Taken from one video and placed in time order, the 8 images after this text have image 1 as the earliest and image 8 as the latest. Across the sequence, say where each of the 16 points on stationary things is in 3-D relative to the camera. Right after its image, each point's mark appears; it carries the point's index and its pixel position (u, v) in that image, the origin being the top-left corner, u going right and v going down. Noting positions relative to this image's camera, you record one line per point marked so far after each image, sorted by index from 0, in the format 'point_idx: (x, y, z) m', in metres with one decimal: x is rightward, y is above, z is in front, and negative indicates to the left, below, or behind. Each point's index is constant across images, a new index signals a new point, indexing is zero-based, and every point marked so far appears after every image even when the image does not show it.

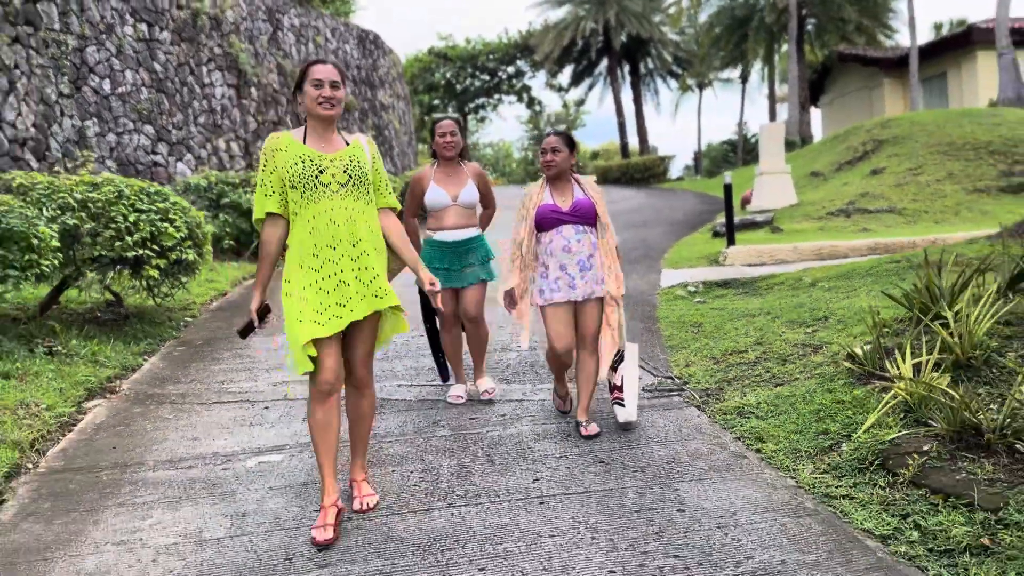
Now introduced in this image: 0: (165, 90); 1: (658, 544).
0: (-4.2, +2.4, +10.4) m
1: (+0.5, -0.8, +2.7) m
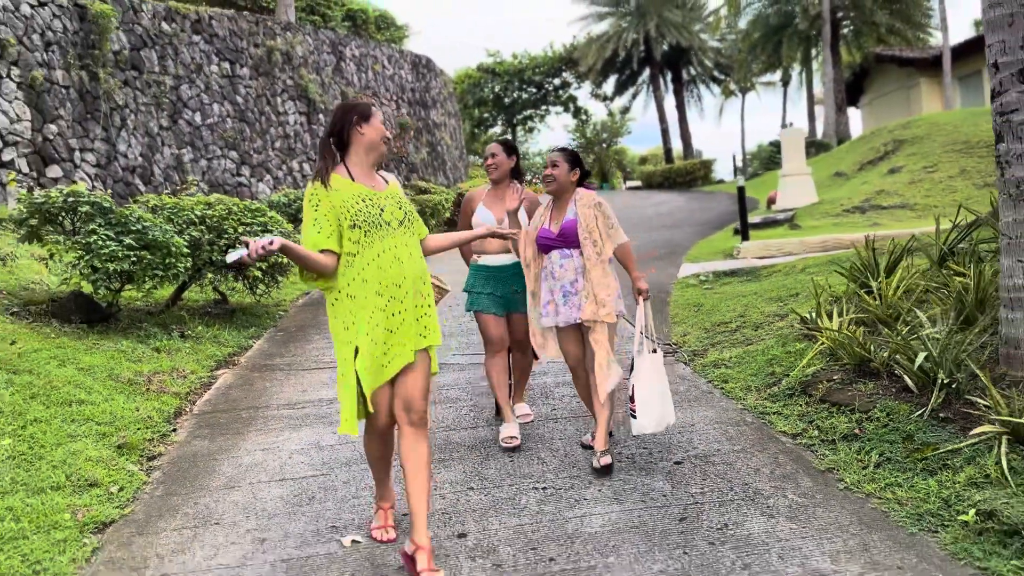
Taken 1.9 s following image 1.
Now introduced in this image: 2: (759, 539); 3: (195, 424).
0: (-3.7, +2.3, +11.9) m
1: (+0.5, -0.7, +3.9) m
2: (+0.8, -0.8, +2.9) m
3: (-1.7, -0.7, +4.6) m
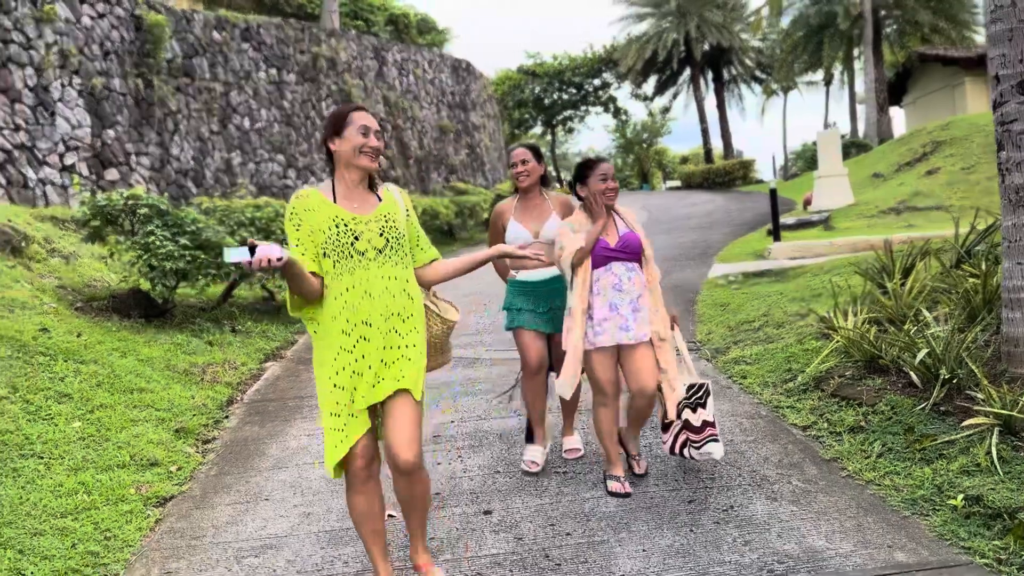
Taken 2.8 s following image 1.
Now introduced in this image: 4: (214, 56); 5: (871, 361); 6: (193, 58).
0: (-3.1, +2.3, +12.3) m
1: (+0.7, -0.7, +4.1) m
2: (+0.9, -0.8, +3.1) m
3: (-1.5, -0.7, +4.9) m
4: (-3.8, +2.9, +11.0) m
5: (+1.8, -0.4, +4.3) m
6: (-4.0, +2.8, +10.7) m
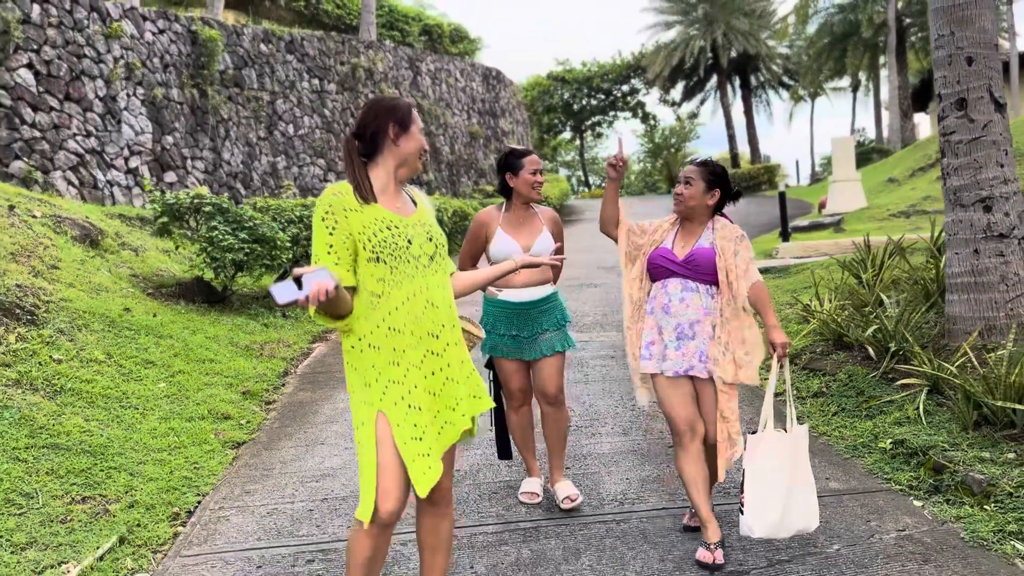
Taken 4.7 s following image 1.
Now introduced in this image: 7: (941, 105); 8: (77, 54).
0: (-2.7, +2.4, +13.2) m
1: (+0.8, -0.6, +4.8) m
2: (+0.9, -0.8, +3.8) m
3: (-1.4, -0.6, +5.7) m
4: (-3.4, +3.0, +11.8) m
5: (+1.9, -0.3, +4.9) m
6: (-3.6, +2.9, +11.6) m
7: (+2.2, +0.9, +4.3) m
8: (-4.6, +2.5, +9.1) m
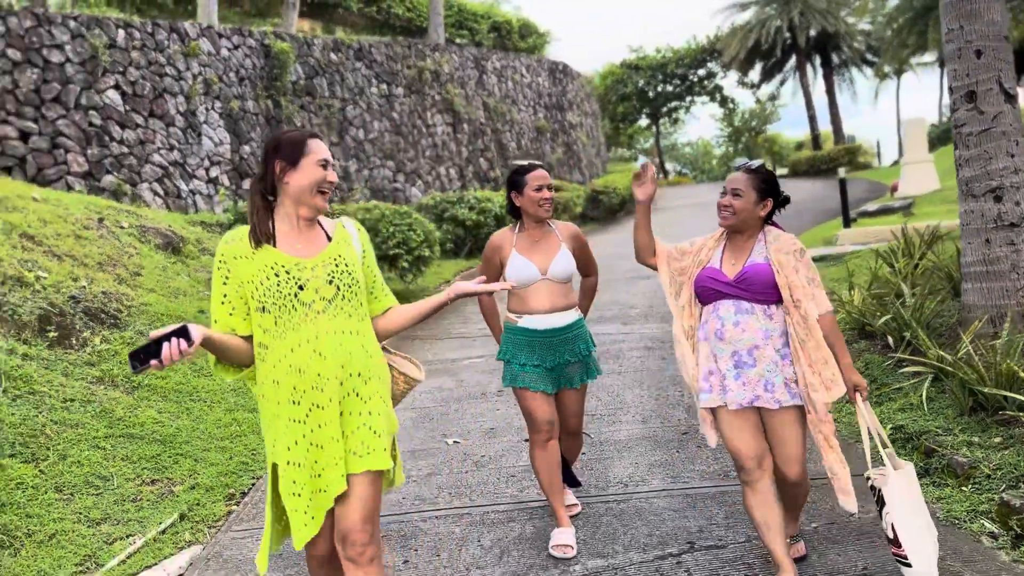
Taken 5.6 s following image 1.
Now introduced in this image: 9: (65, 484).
0: (-1.8, +2.5, +13.7) m
1: (+0.9, -0.6, +5.1) m
2: (+1.0, -0.7, +4.0) m
3: (-1.1, -0.6, +6.1) m
4: (-2.6, +3.1, +12.4) m
5: (+2.1, -0.2, +5.1) m
6: (-2.8, +3.0, +12.2) m
7: (+2.3, +1.0, +4.4) m
8: (-4.0, +2.4, +9.8) m
9: (-2.0, -0.9, +3.8) m
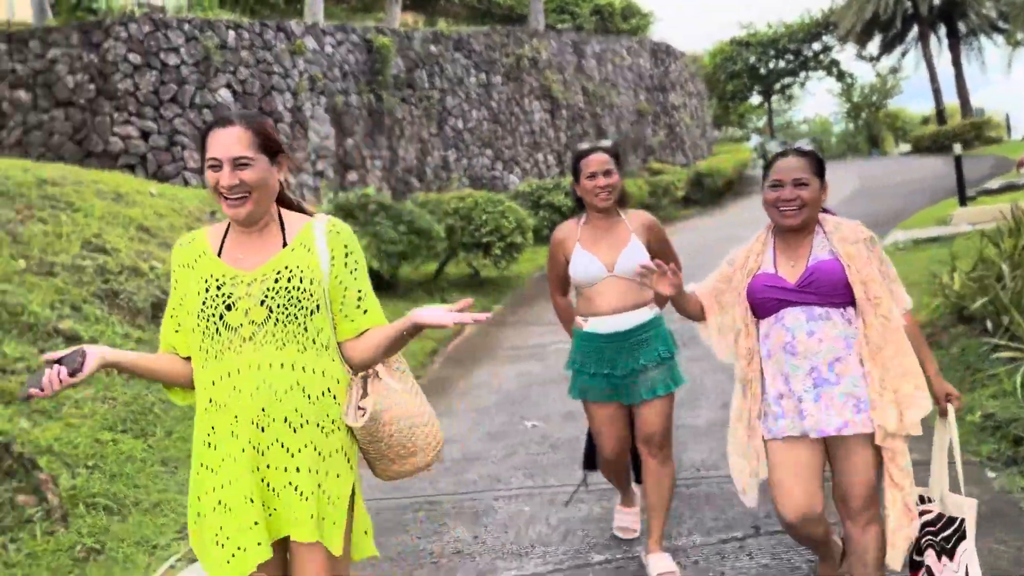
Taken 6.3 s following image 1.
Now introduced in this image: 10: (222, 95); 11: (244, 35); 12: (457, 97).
0: (-0.2, +2.7, +13.8) m
1: (+1.4, -0.5, +5.0) m
2: (+1.4, -0.7, +4.0) m
3: (-0.5, -0.5, +6.3) m
4: (-1.2, +3.3, +12.7) m
5: (+2.5, -0.1, +4.8) m
6: (-1.4, +3.1, +12.5) m
7: (+2.6, +1.1, +4.2) m
8: (-2.9, +2.6, +10.3) m
9: (-1.6, -0.8, +4.1) m
10: (-3.3, +2.2, +9.8) m
11: (-3.1, +2.9, +10.1) m
12: (-0.8, +2.9, +13.1) m
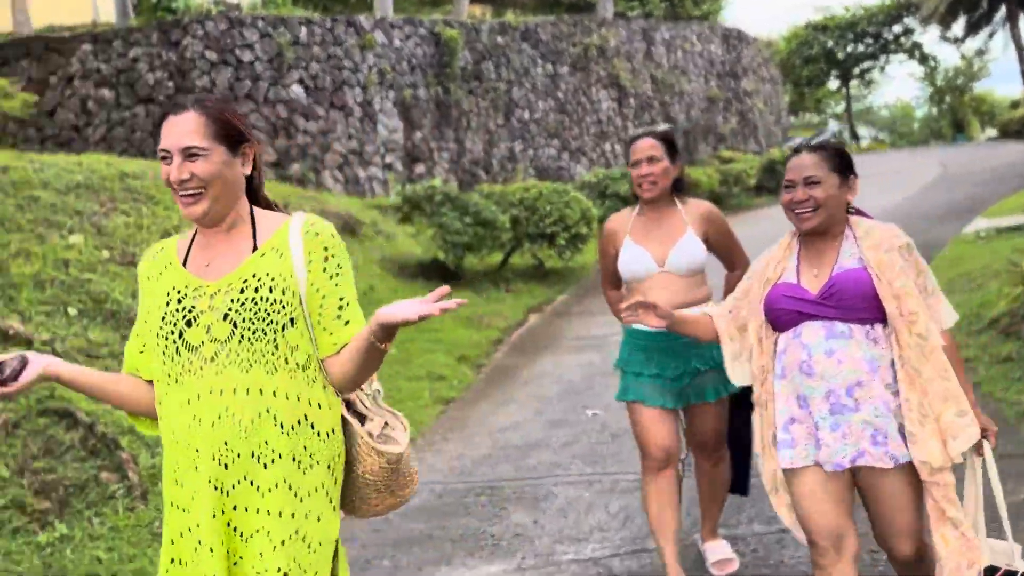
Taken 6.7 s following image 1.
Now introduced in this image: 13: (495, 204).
0: (+0.9, +2.8, +13.8) m
1: (+1.8, -0.4, +4.9) m
2: (+1.7, -0.6, +3.9) m
3: (0.0, -0.4, +6.4) m
4: (-0.2, +3.4, +12.7) m
5: (+2.9, -0.1, +4.7) m
6: (-0.5, +3.3, +12.5) m
7: (+2.9, +1.1, +4.0) m
8: (-2.1, +2.7, +10.5) m
9: (-1.3, -0.8, +4.3) m
10: (-2.5, +2.3, +10.0) m
11: (-2.3, +3.1, +10.3) m
12: (+0.2, +3.0, +13.1) m
13: (-0.2, +0.8, +8.3) m
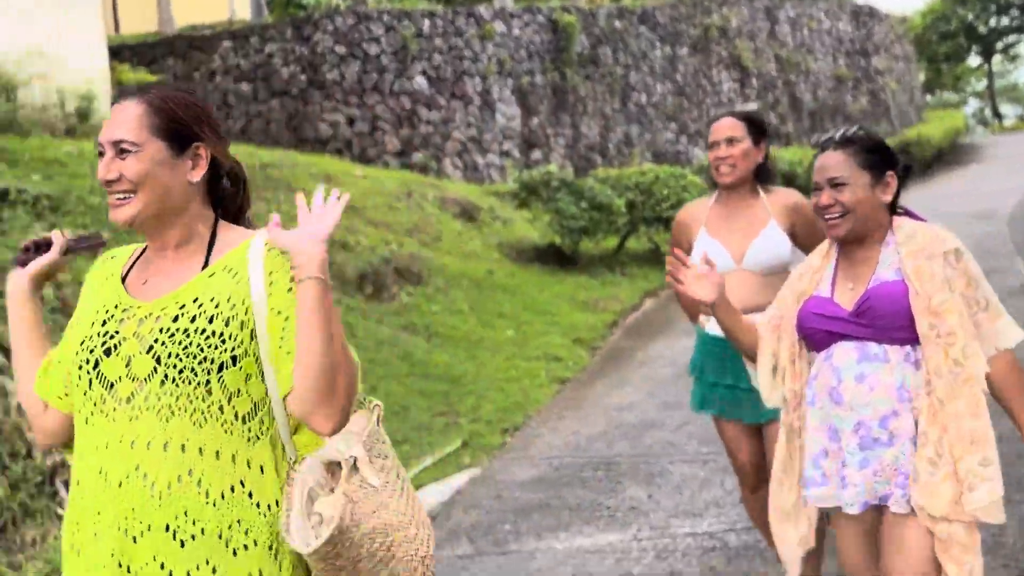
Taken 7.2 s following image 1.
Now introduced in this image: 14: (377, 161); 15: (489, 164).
0: (+2.7, +3.1, +13.7) m
1: (+2.4, -0.3, +4.8) m
2: (+2.2, -0.5, +3.7) m
3: (+0.8, -0.3, +6.4) m
4: (+1.5, +3.6, +12.7) m
5: (+3.5, 0.0, +4.3) m
6: (+1.2, +3.5, +12.6) m
7: (+3.4, +1.2, +3.6) m
8: (-0.7, +2.9, +10.8) m
9: (-0.7, -0.7, +4.5) m
10: (-1.1, +2.5, +10.4) m
11: (-0.9, +3.2, +10.6) m
12: (+1.9, +3.3, +13.1) m
13: (+1.0, +1.0, +8.3) m
14: (-1.6, +1.5, +10.1) m
15: (-0.3, +1.6, +10.9) m
